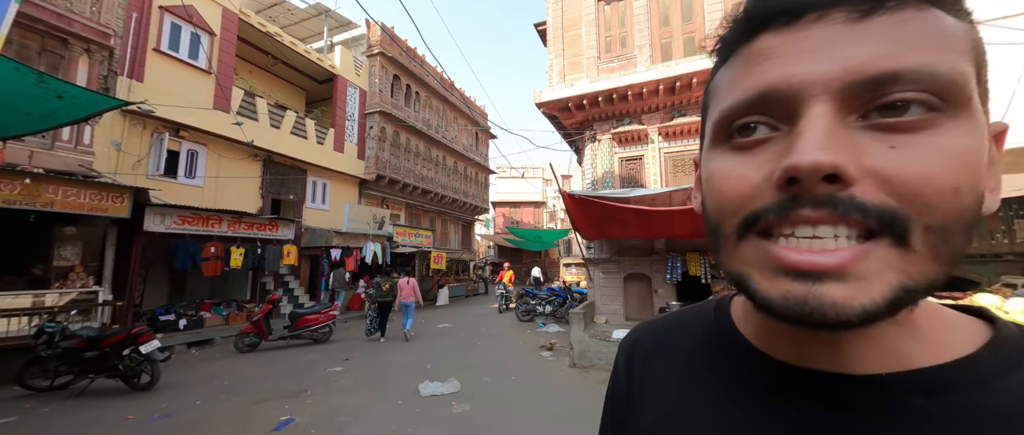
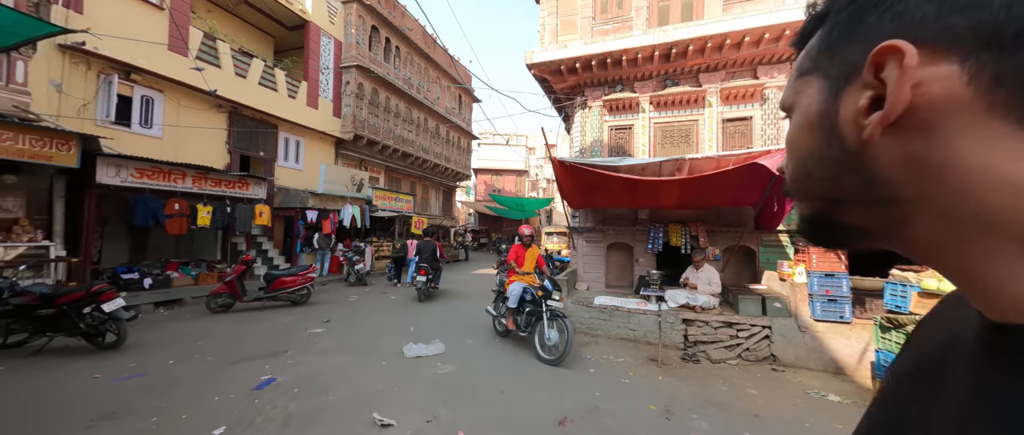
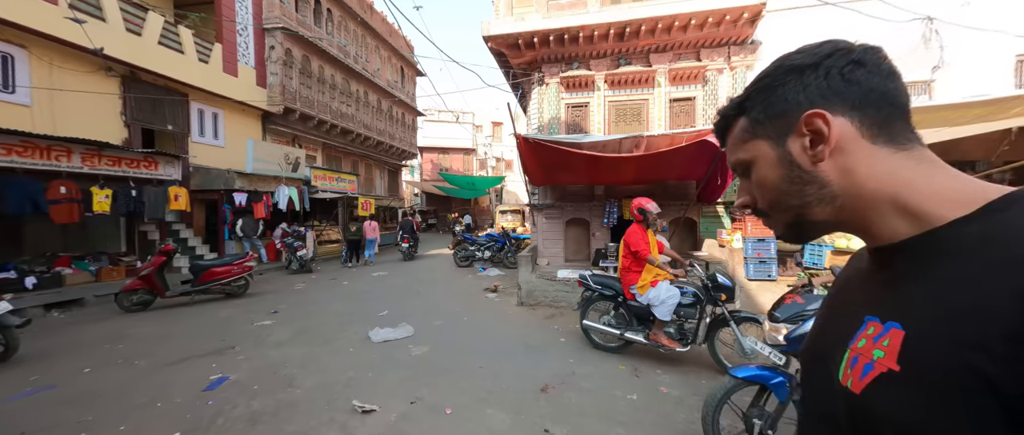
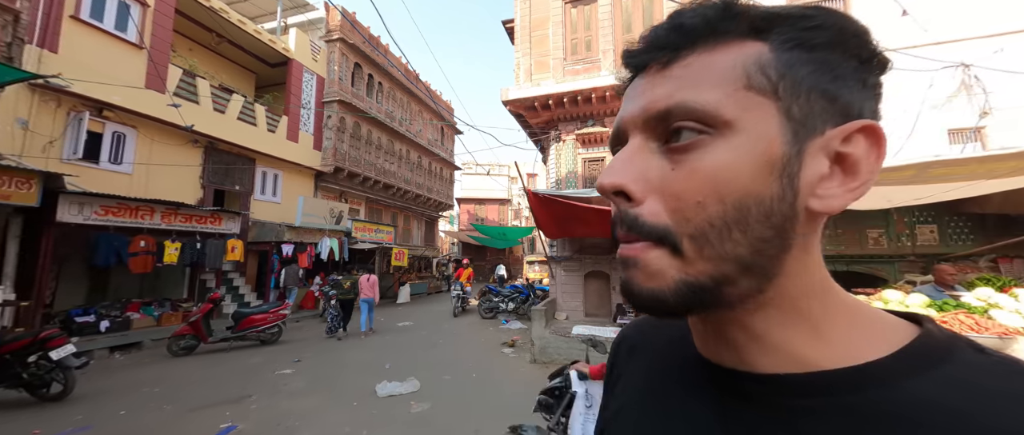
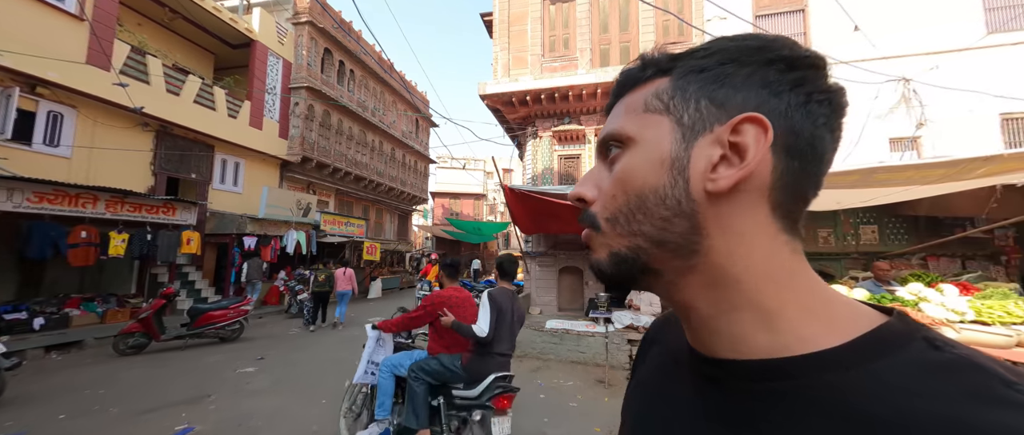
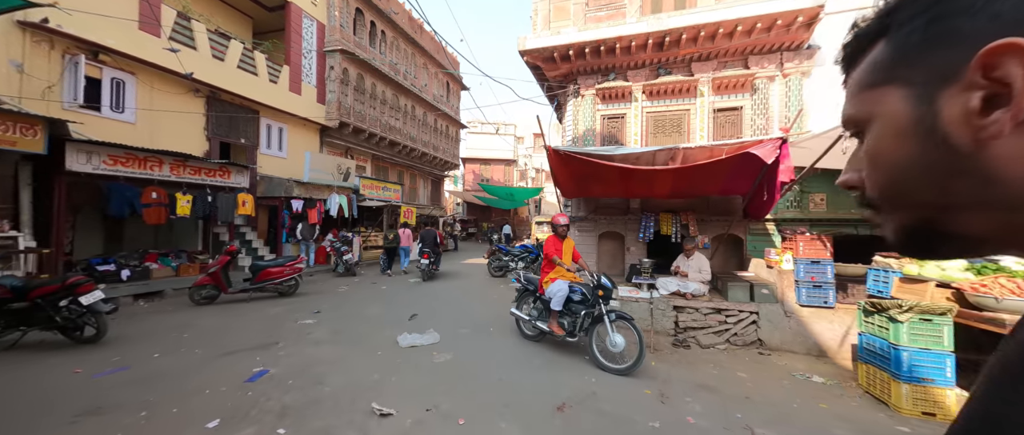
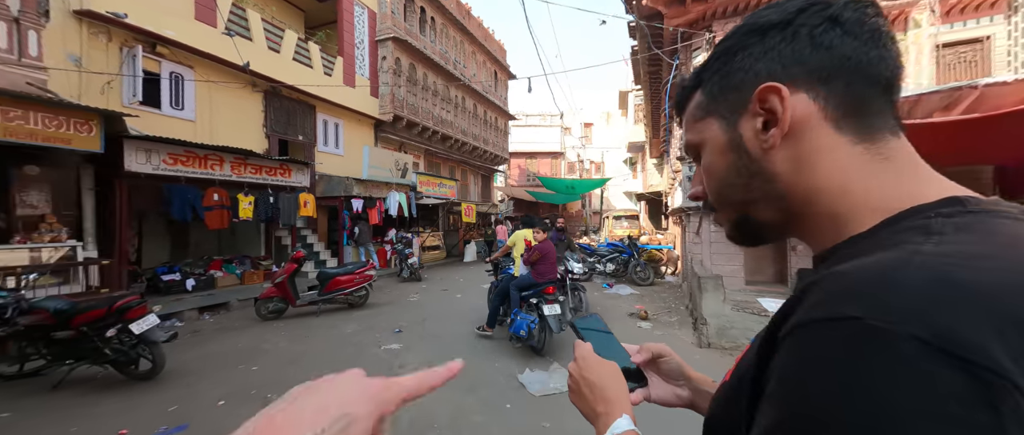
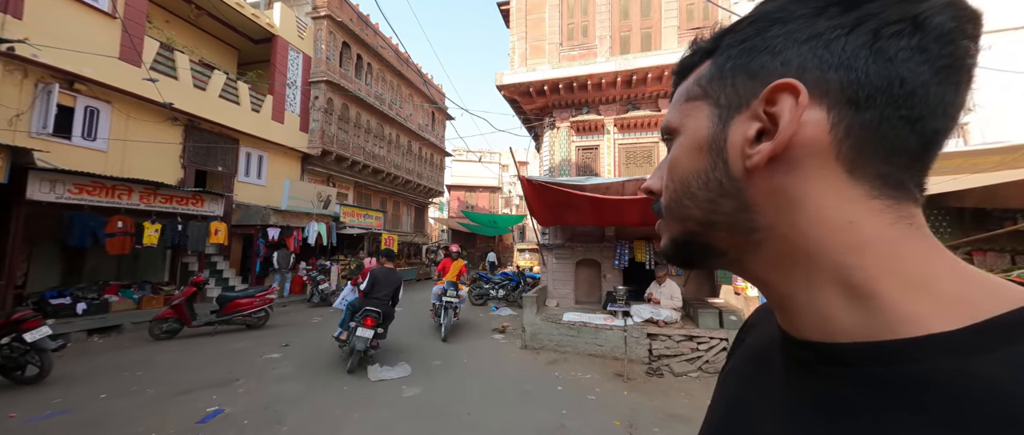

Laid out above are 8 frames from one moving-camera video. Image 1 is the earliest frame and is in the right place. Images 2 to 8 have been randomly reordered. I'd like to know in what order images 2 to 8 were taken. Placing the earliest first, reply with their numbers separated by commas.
4, 5, 8, 2, 6, 3, 7
